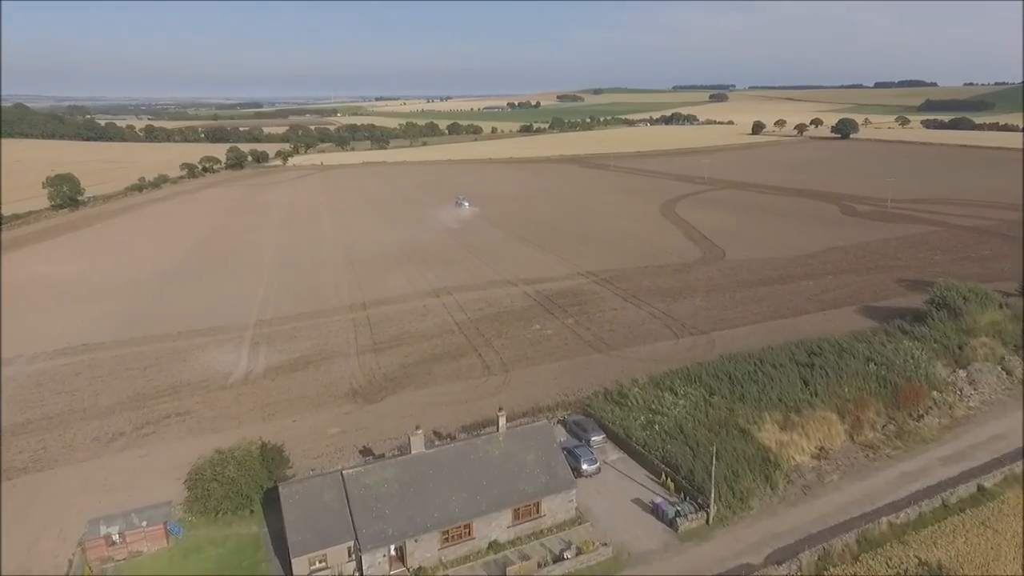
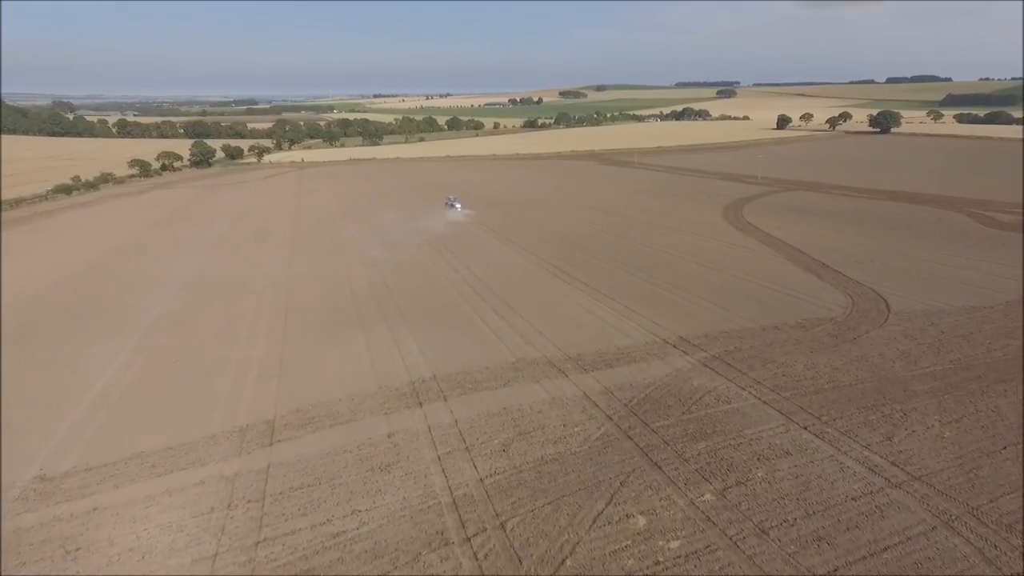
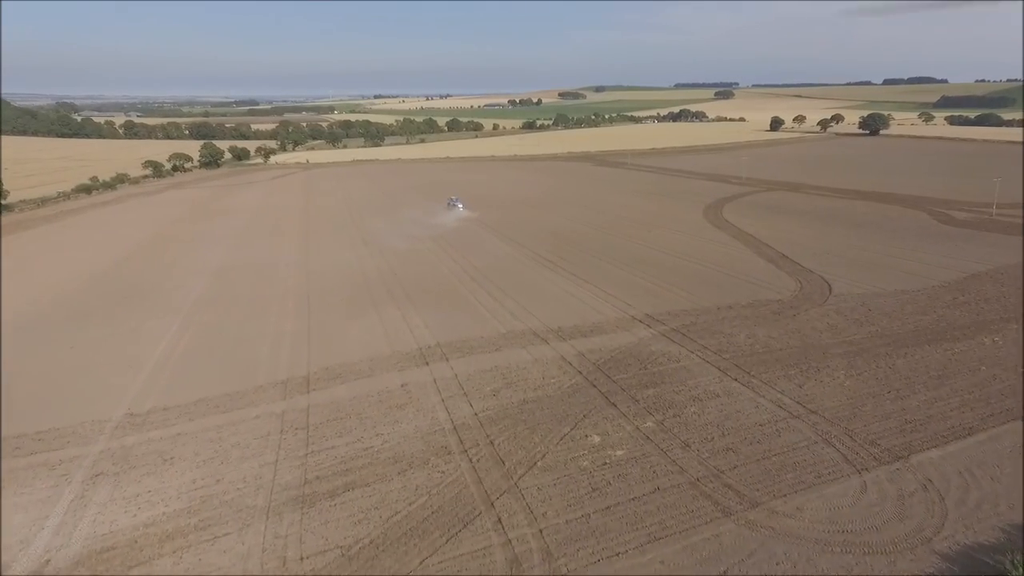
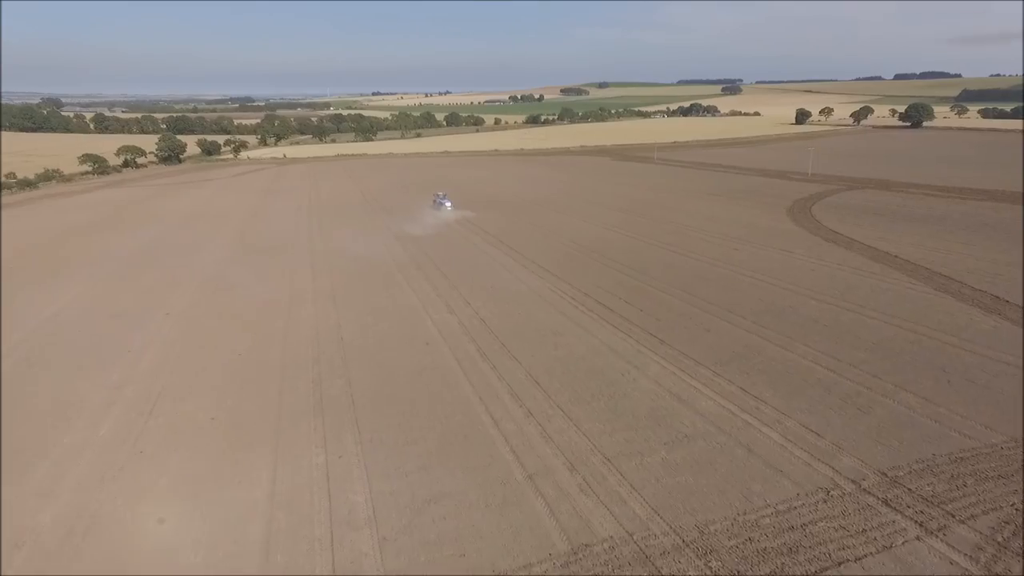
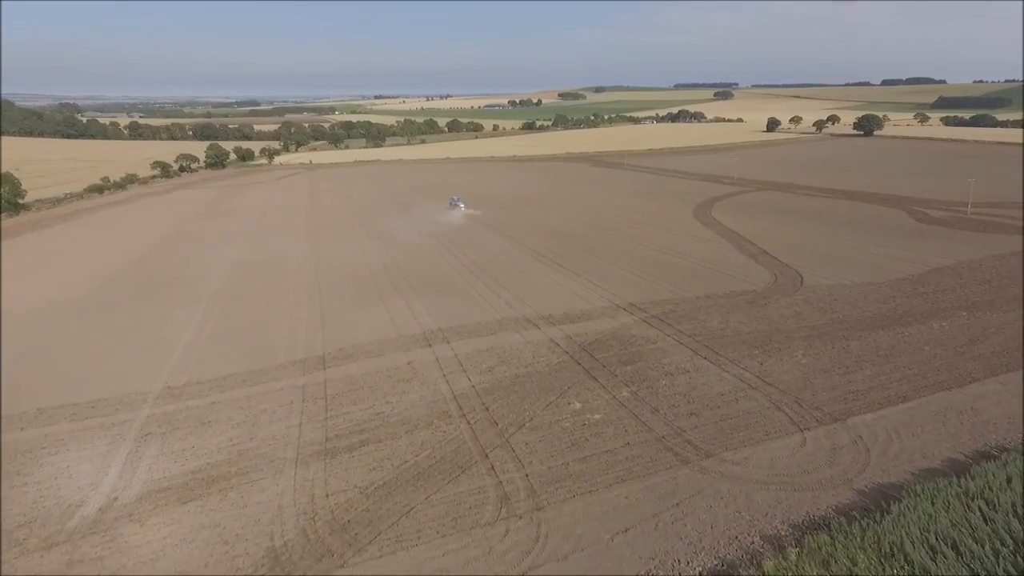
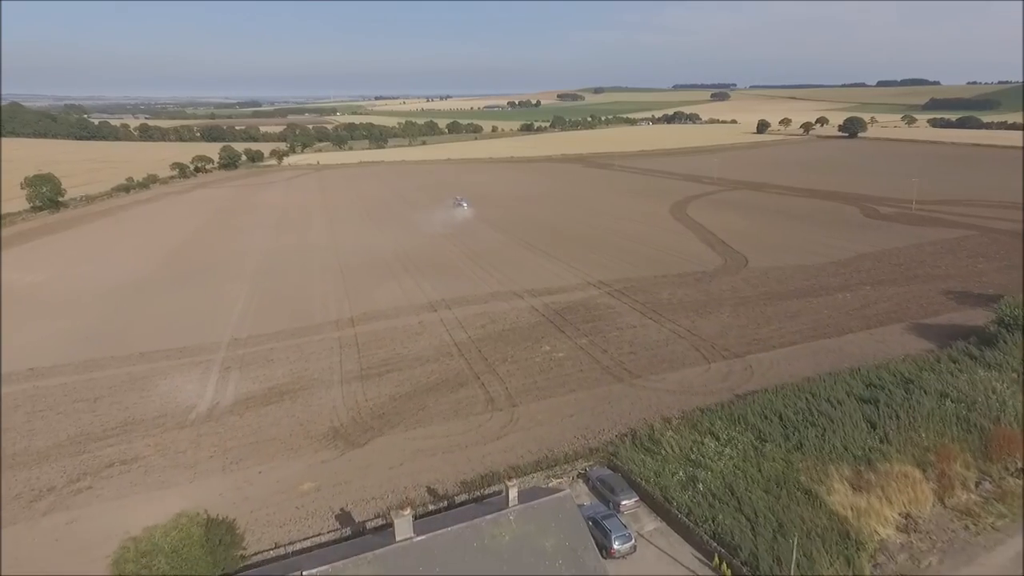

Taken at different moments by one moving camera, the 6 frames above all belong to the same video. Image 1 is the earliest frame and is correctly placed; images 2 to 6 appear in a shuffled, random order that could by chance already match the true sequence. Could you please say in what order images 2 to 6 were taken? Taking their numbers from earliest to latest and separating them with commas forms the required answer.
6, 5, 3, 2, 4
